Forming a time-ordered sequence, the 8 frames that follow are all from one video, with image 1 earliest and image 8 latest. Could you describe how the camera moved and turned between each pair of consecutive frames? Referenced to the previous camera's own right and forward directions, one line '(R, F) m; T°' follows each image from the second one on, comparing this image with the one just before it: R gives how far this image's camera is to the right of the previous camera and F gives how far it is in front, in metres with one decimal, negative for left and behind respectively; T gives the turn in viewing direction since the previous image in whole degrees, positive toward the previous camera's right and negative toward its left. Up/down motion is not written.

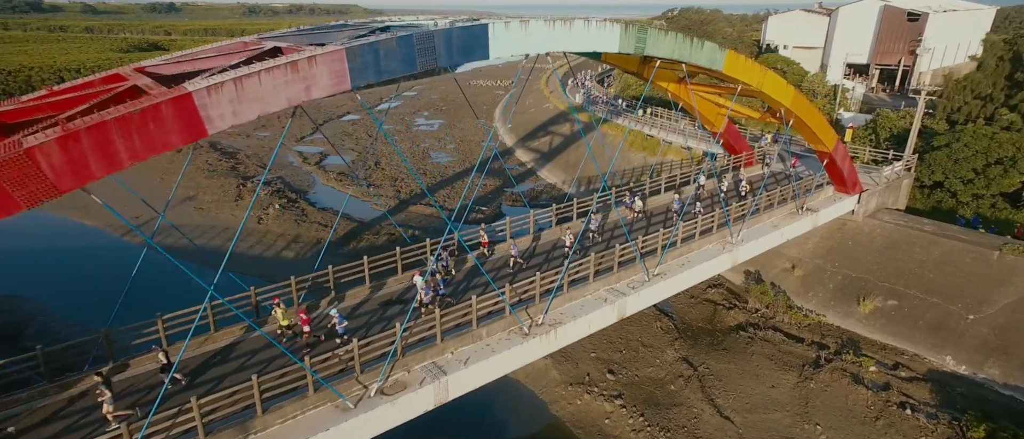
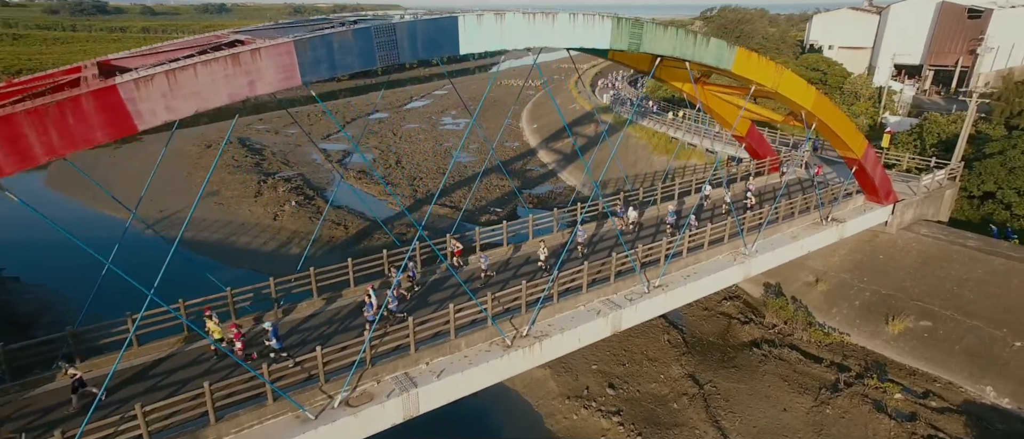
(+1.3, +0.8) m; -4°
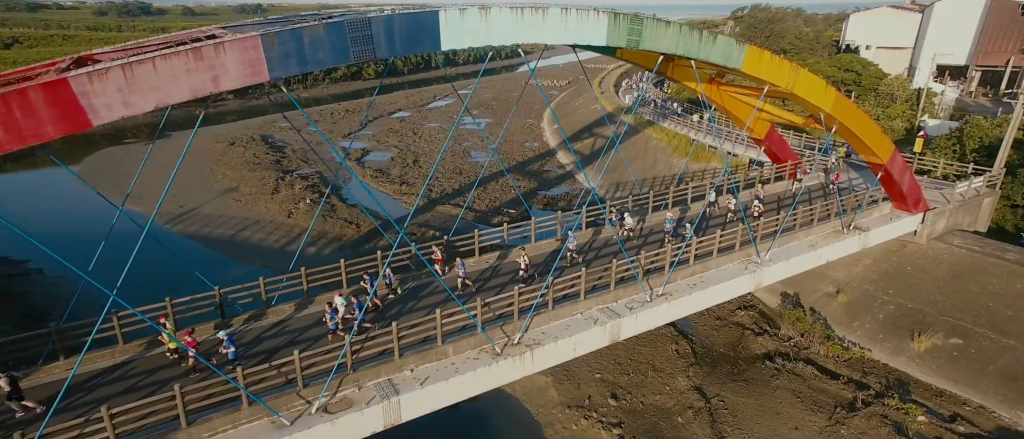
(+0.9, +0.5) m; -3°
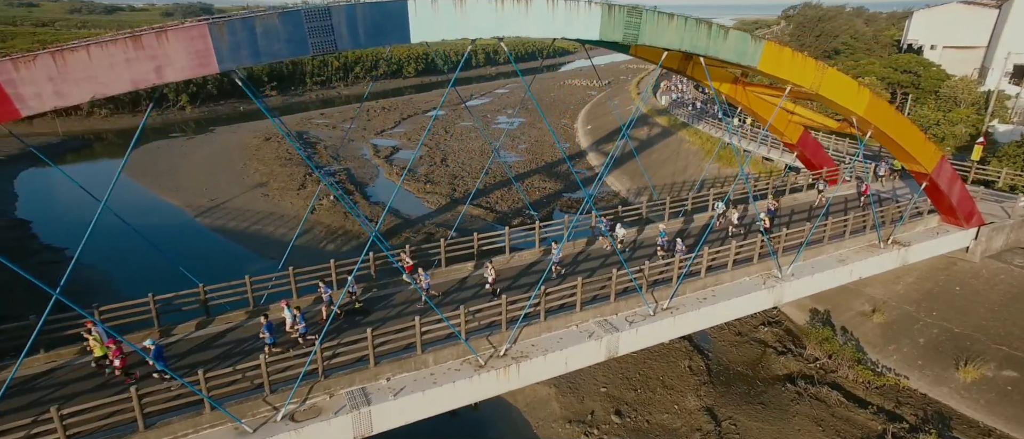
(+1.3, +0.8) m; -4°
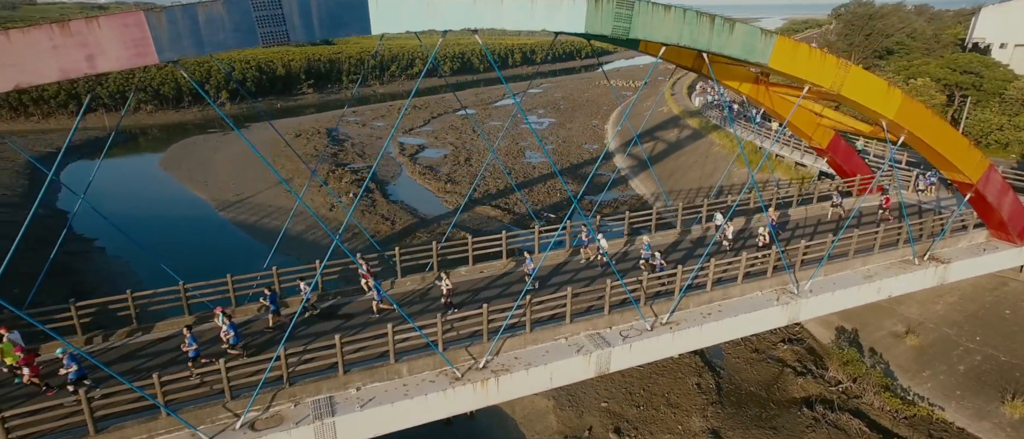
(+1.2, +0.8) m; -4°
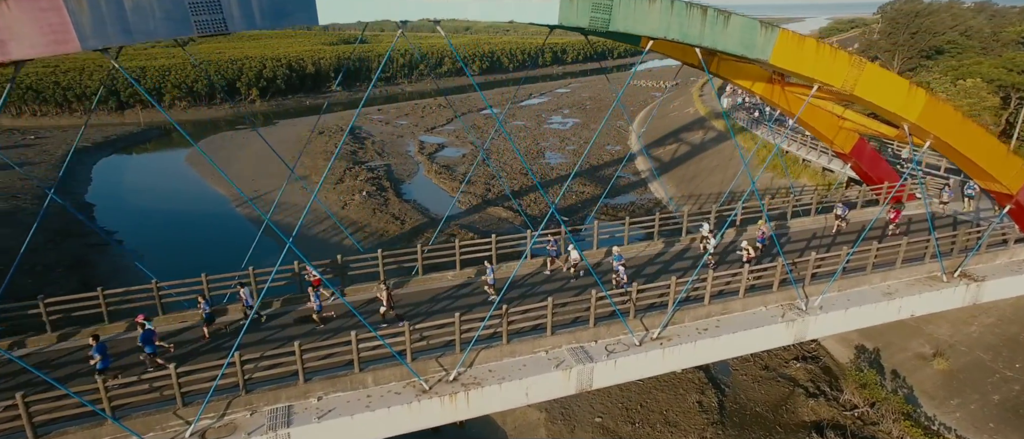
(+1.2, +0.8) m; -4°
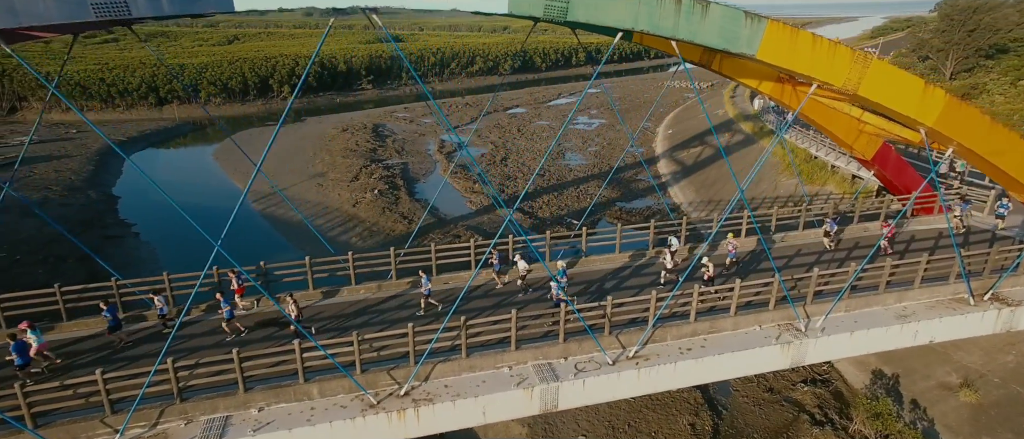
(+1.5, +1.0) m; -4°
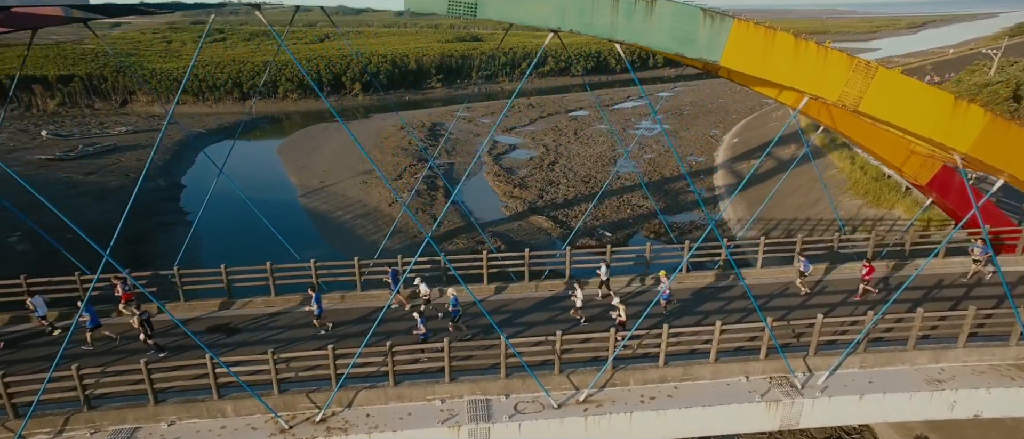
(+2.6, +1.5) m; -8°
